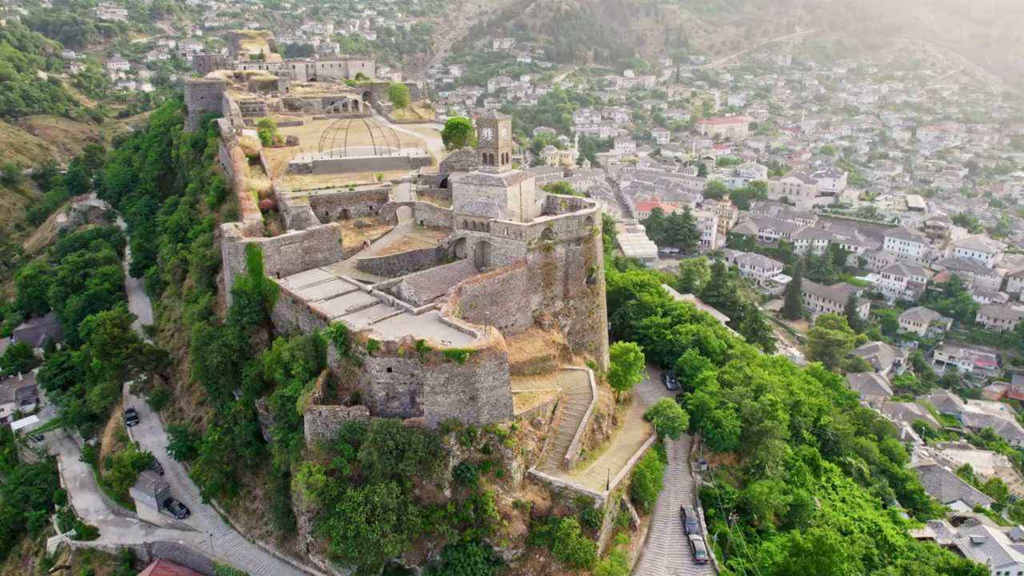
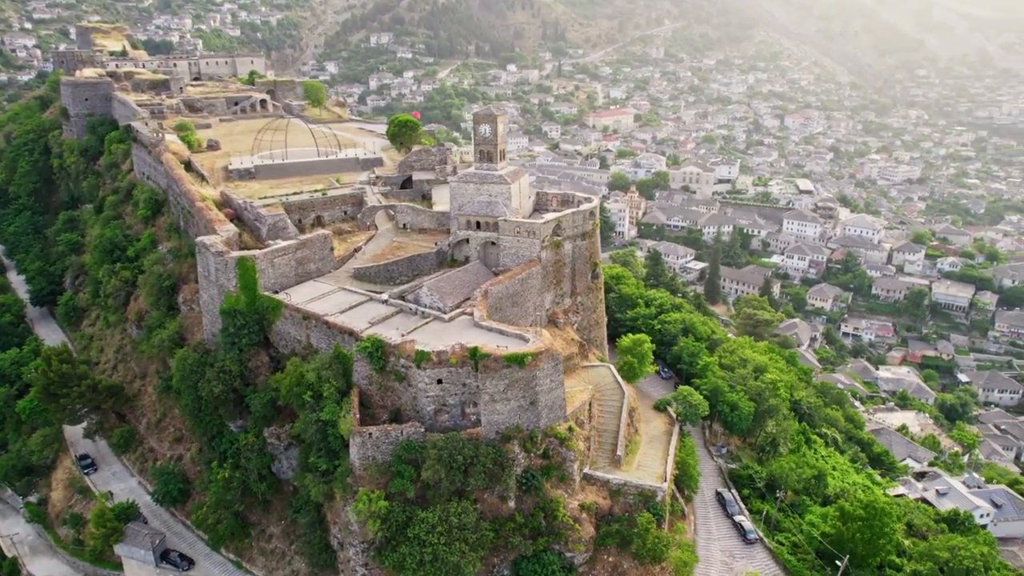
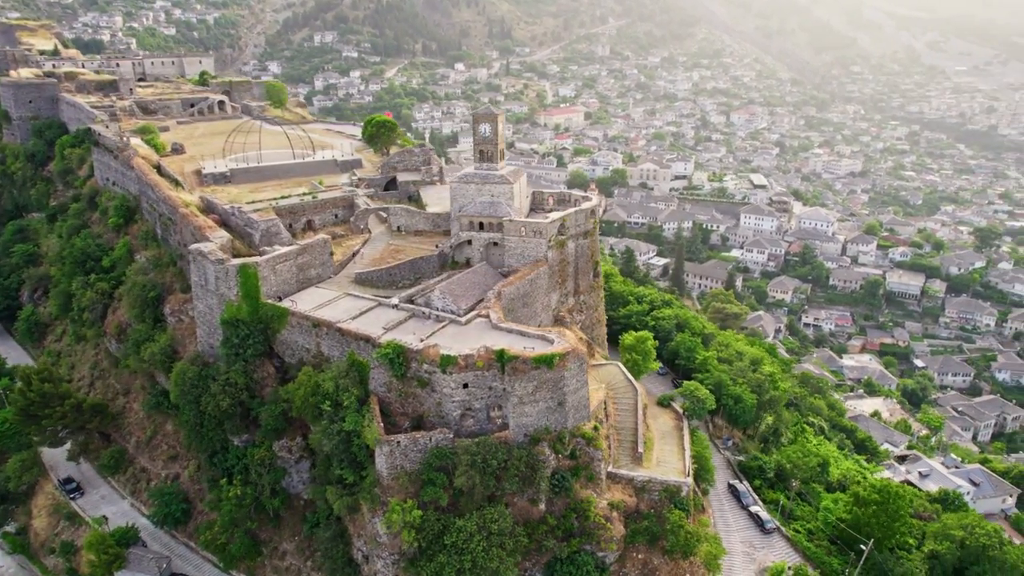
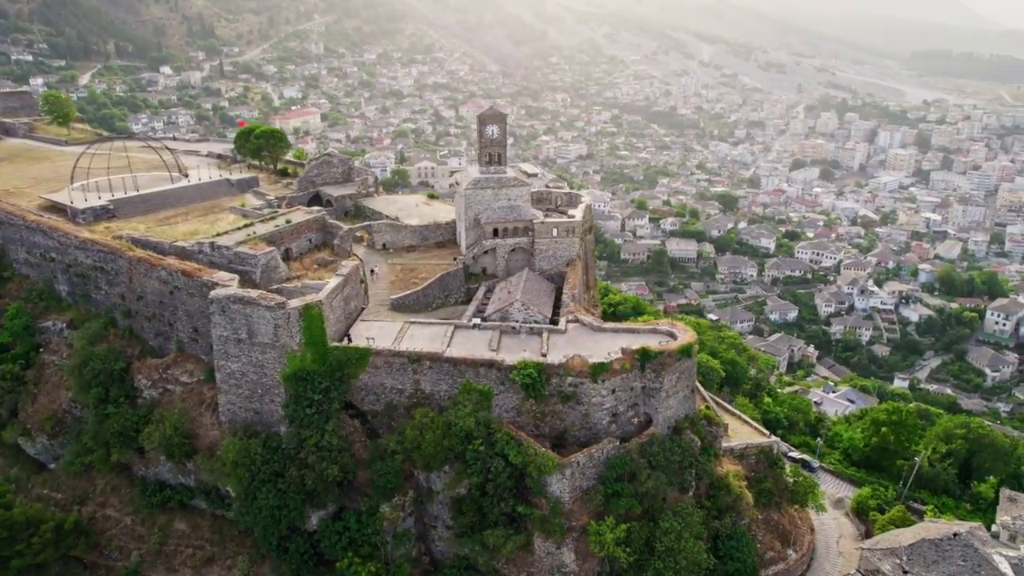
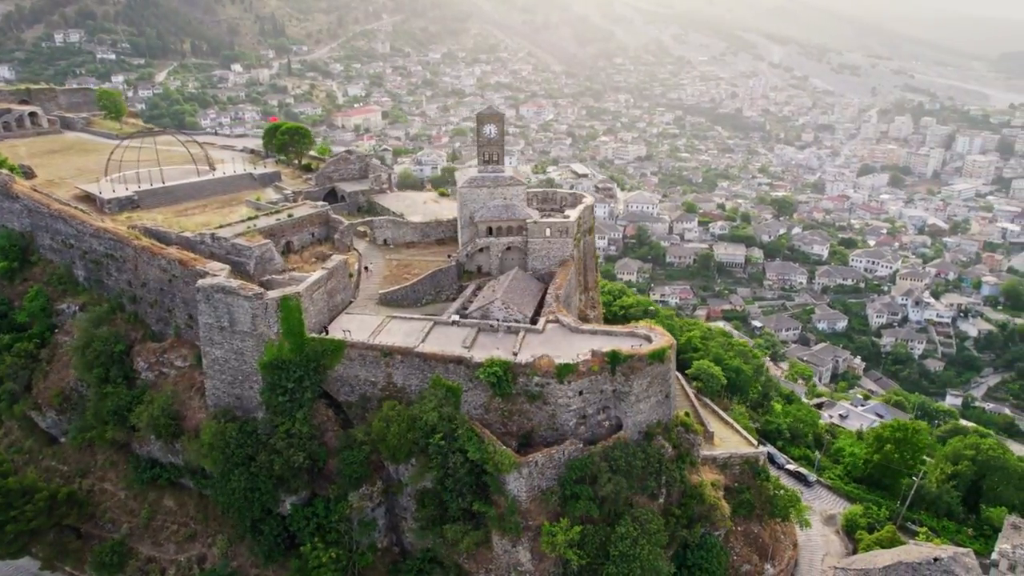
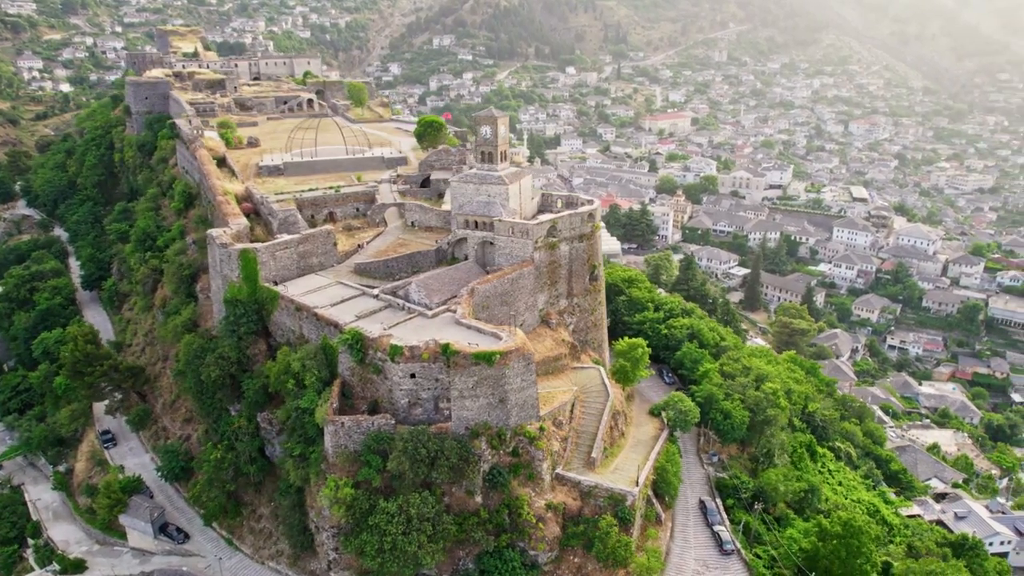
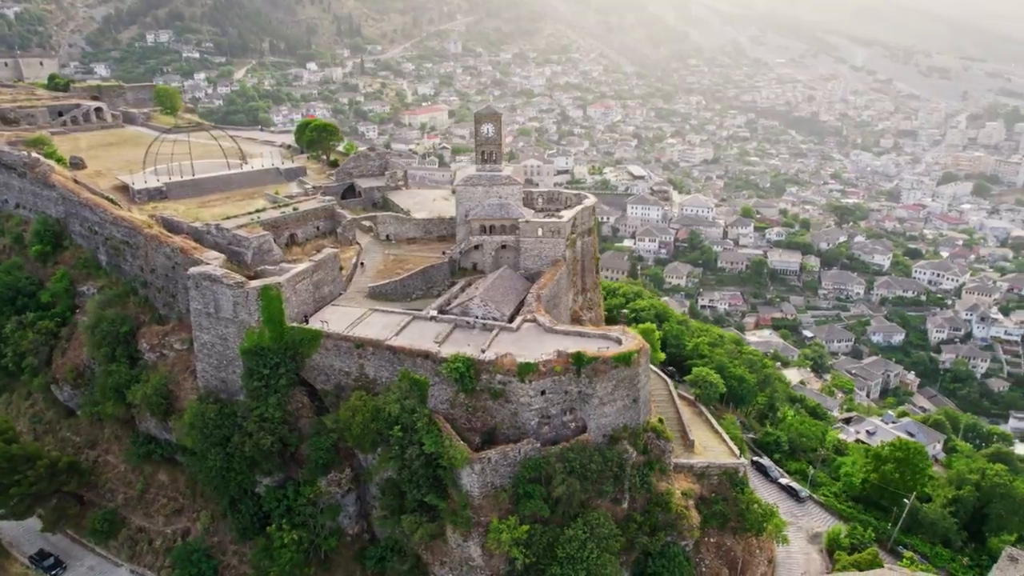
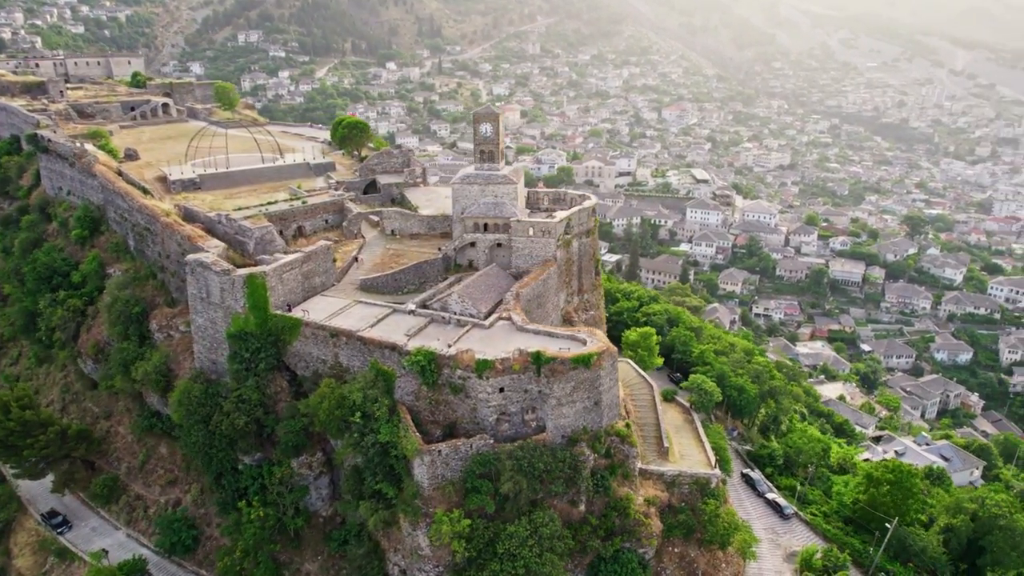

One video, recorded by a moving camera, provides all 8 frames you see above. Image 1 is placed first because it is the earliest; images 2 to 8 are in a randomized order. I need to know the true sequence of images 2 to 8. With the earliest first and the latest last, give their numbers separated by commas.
6, 2, 3, 8, 7, 5, 4
